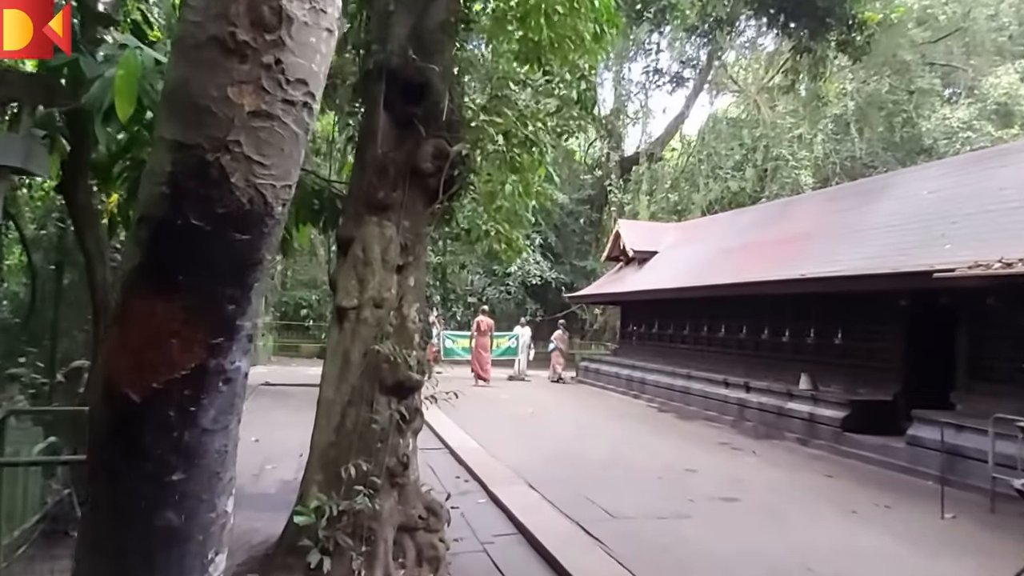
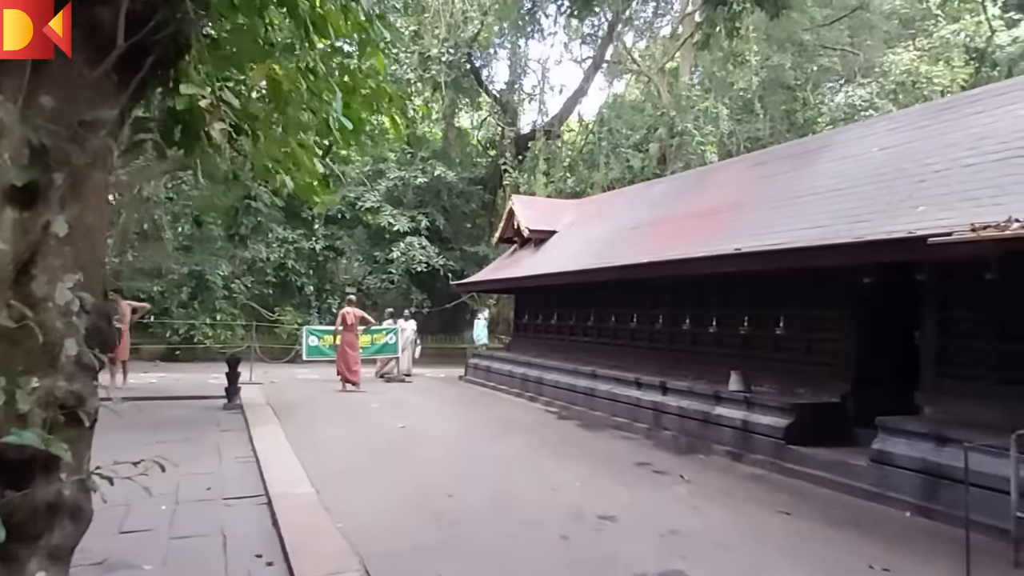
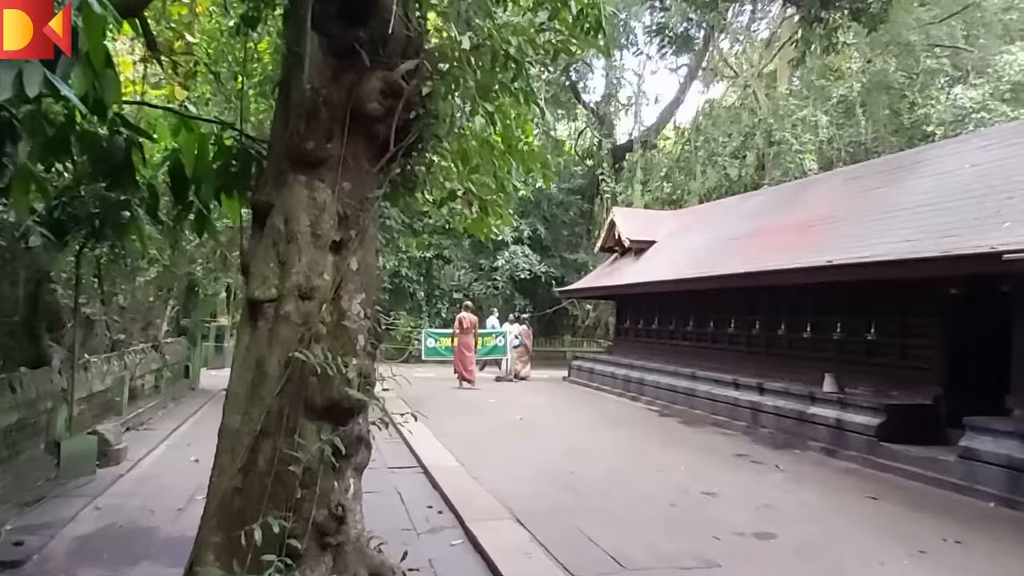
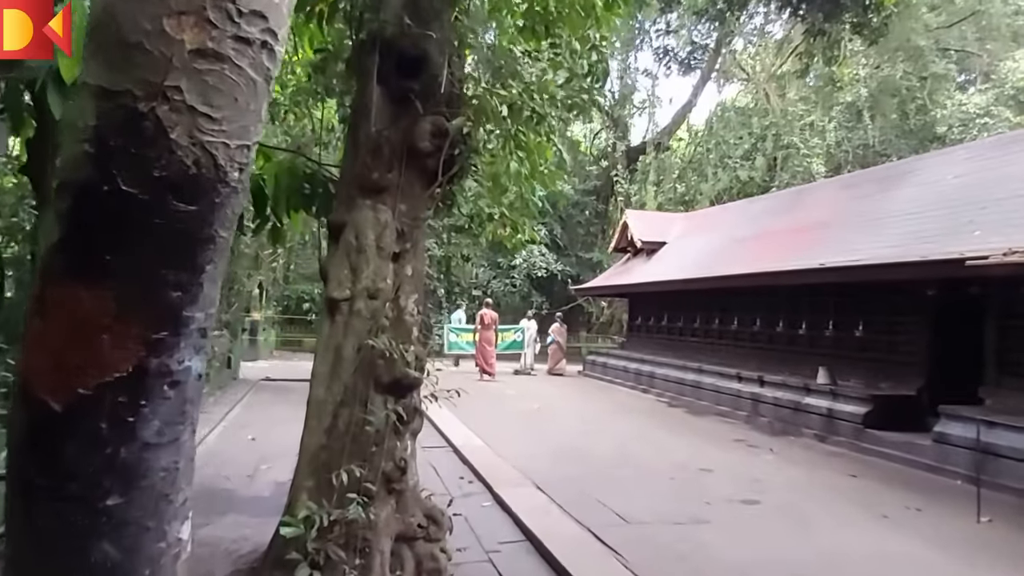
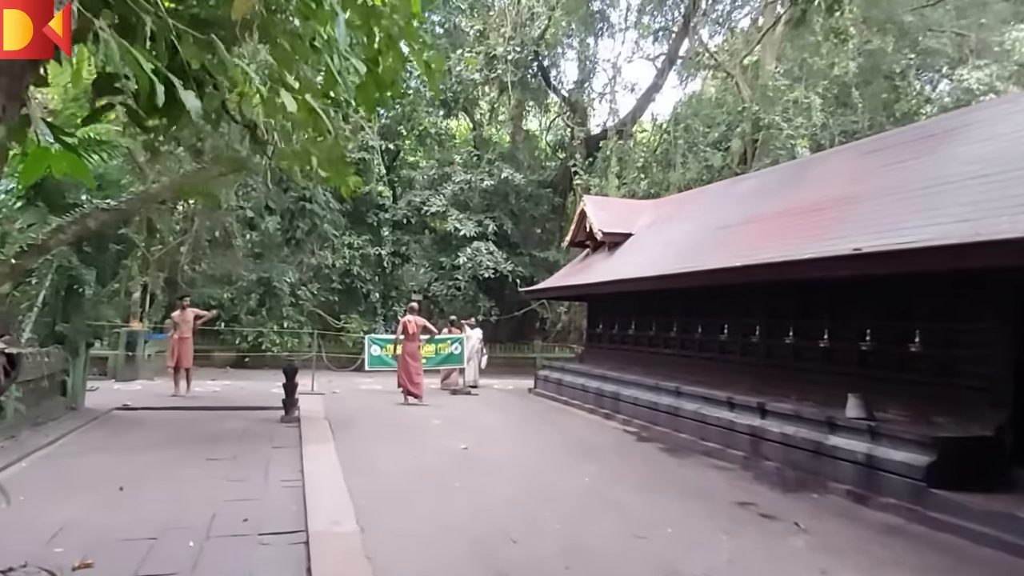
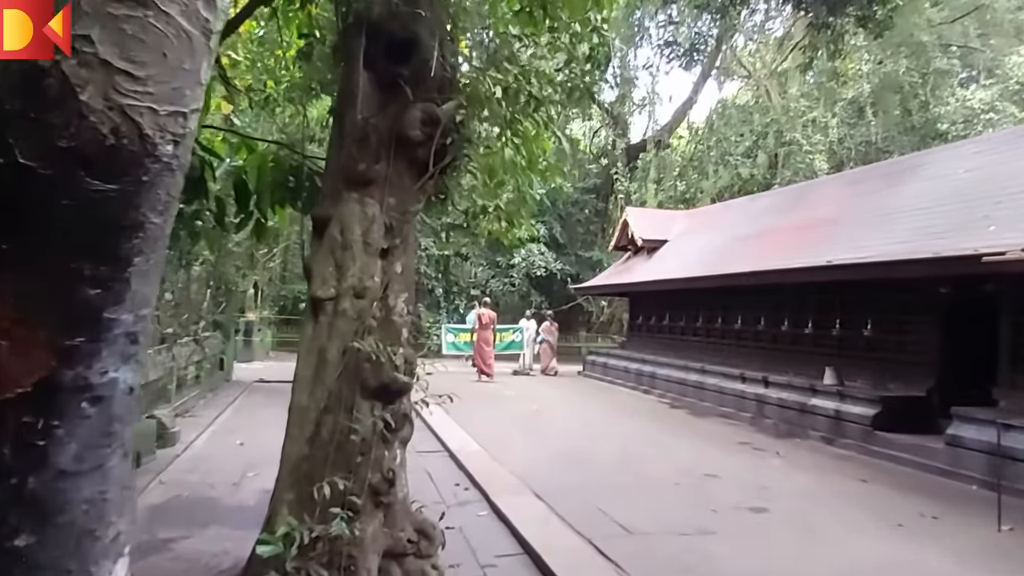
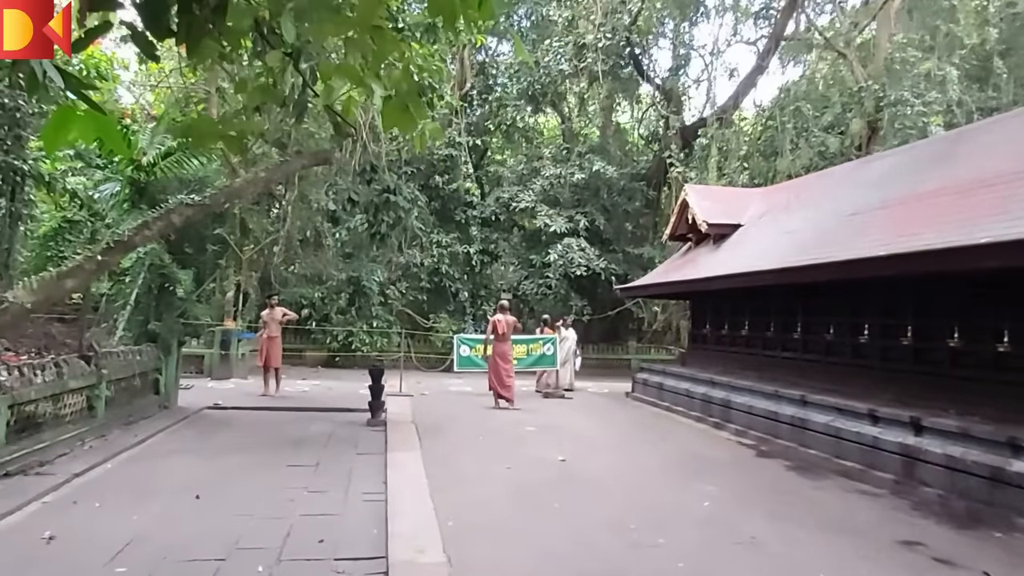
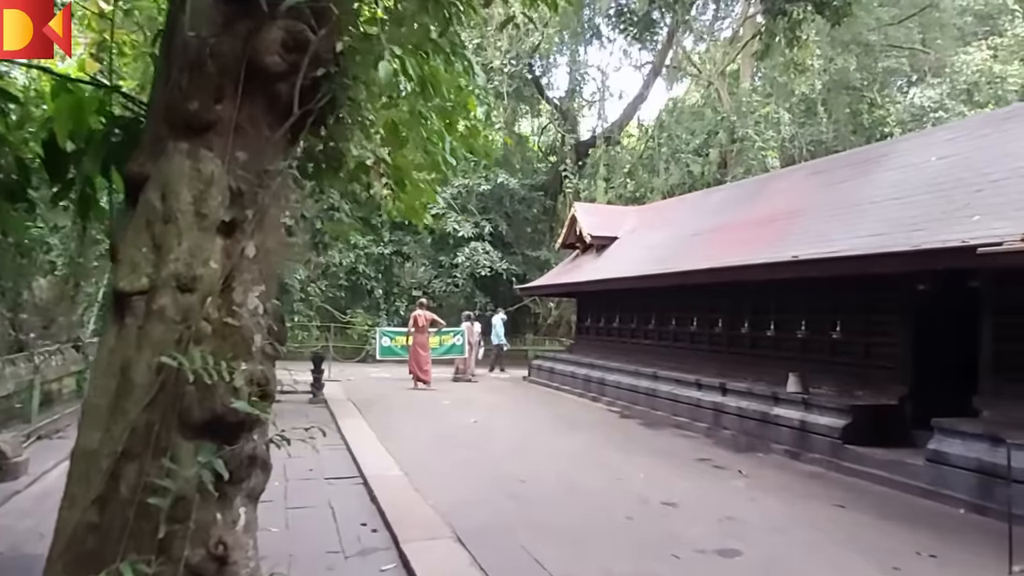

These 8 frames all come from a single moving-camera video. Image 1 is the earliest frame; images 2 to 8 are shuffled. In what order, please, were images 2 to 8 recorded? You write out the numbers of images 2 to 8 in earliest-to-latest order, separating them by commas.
4, 6, 3, 8, 2, 5, 7
